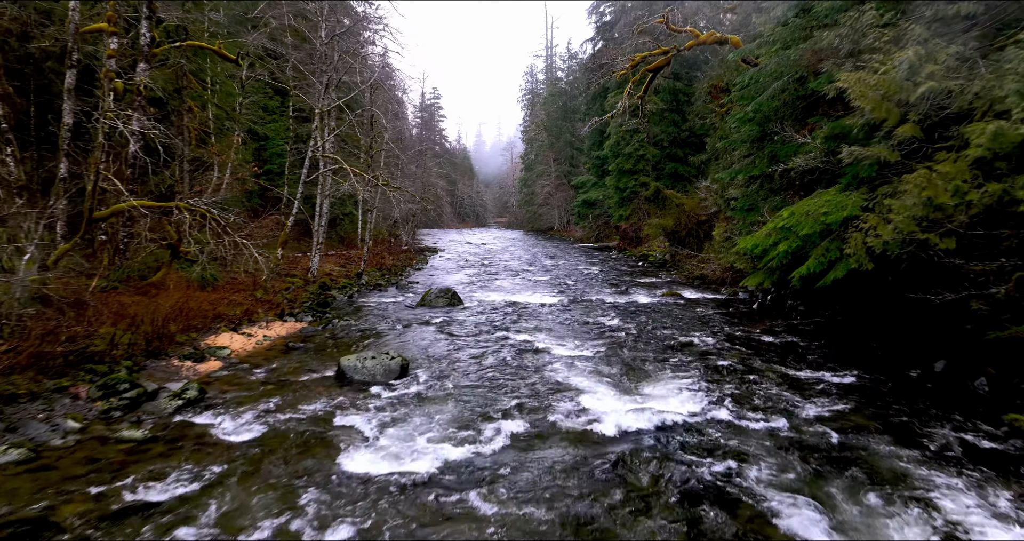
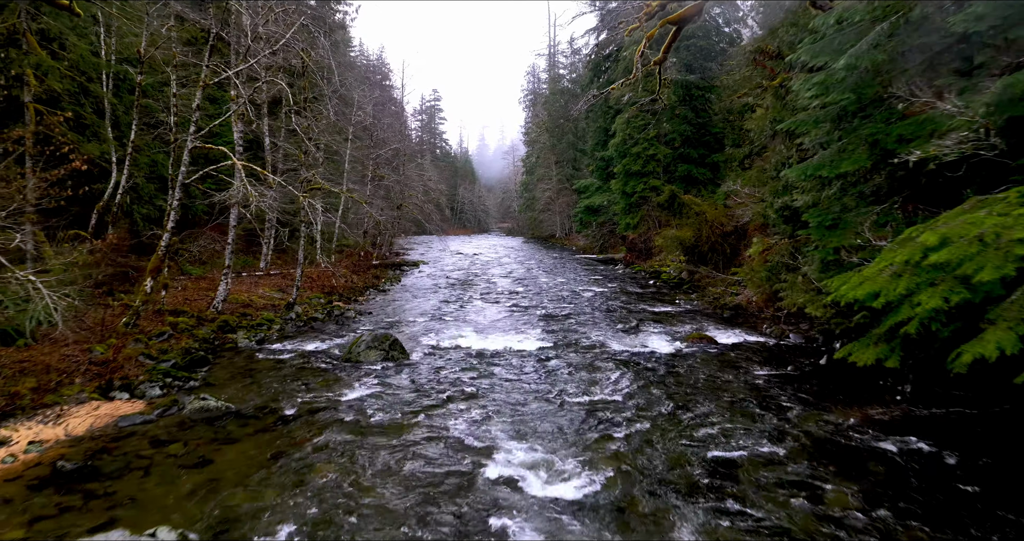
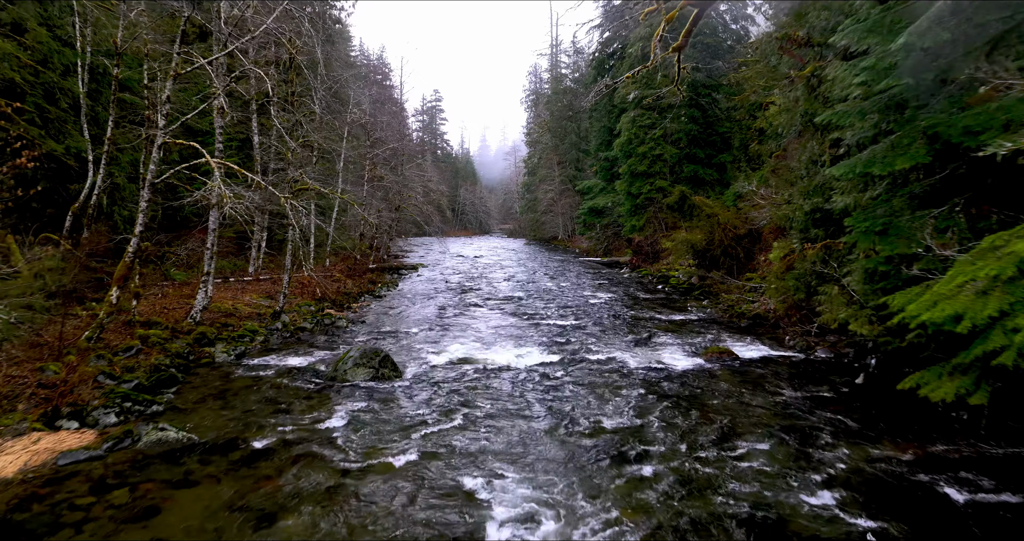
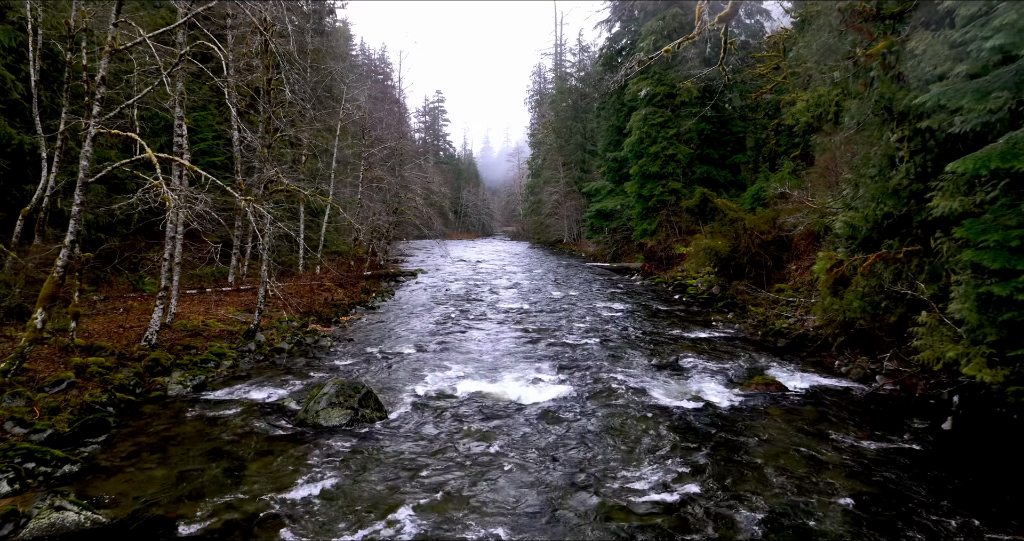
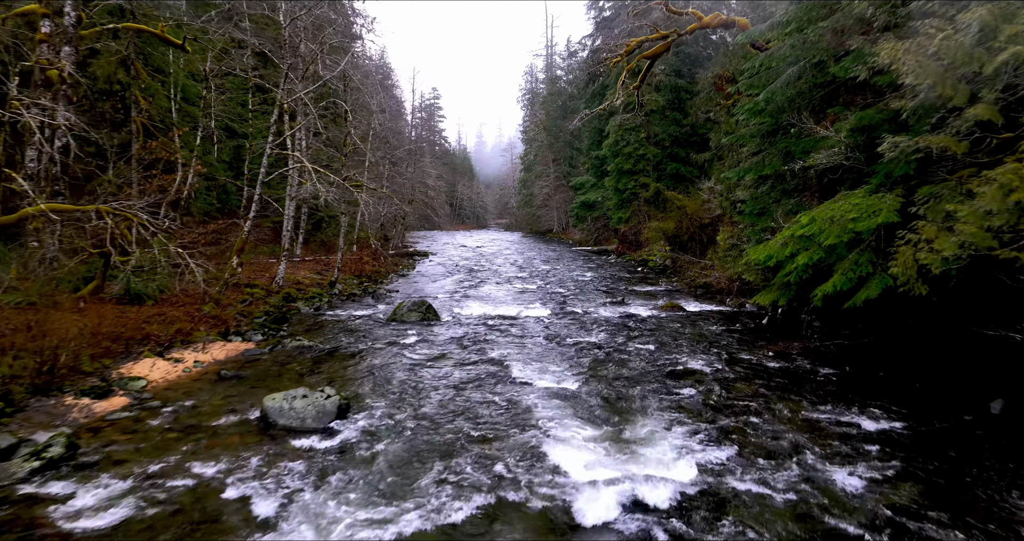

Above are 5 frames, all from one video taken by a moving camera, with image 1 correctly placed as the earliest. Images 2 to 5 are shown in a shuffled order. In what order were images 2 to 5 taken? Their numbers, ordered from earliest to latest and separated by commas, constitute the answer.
5, 2, 3, 4
